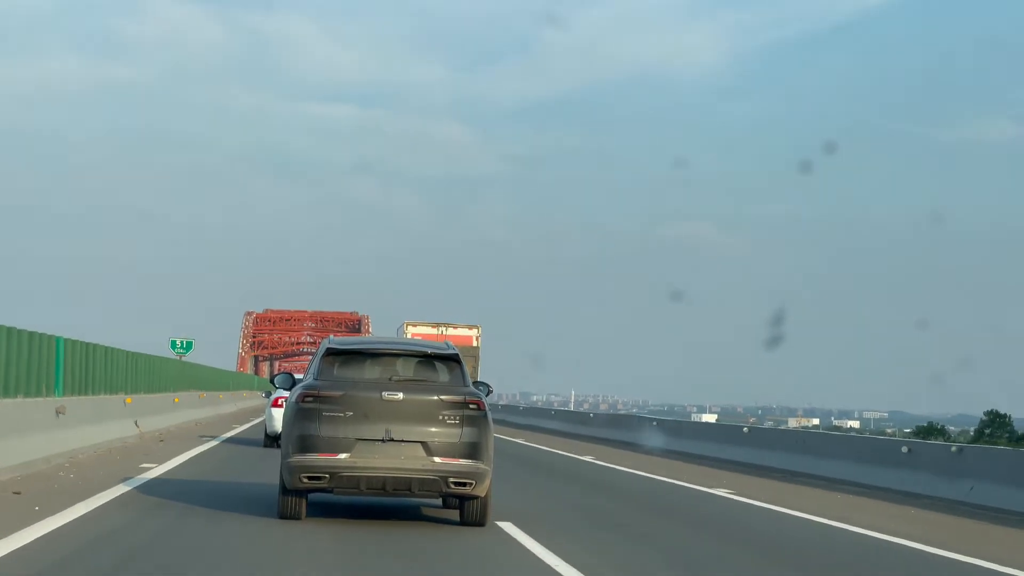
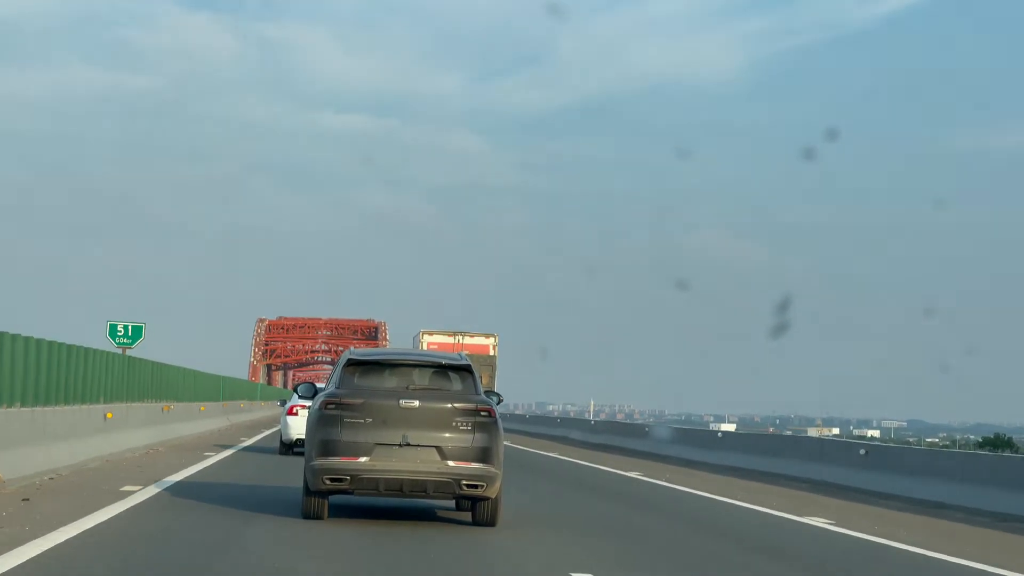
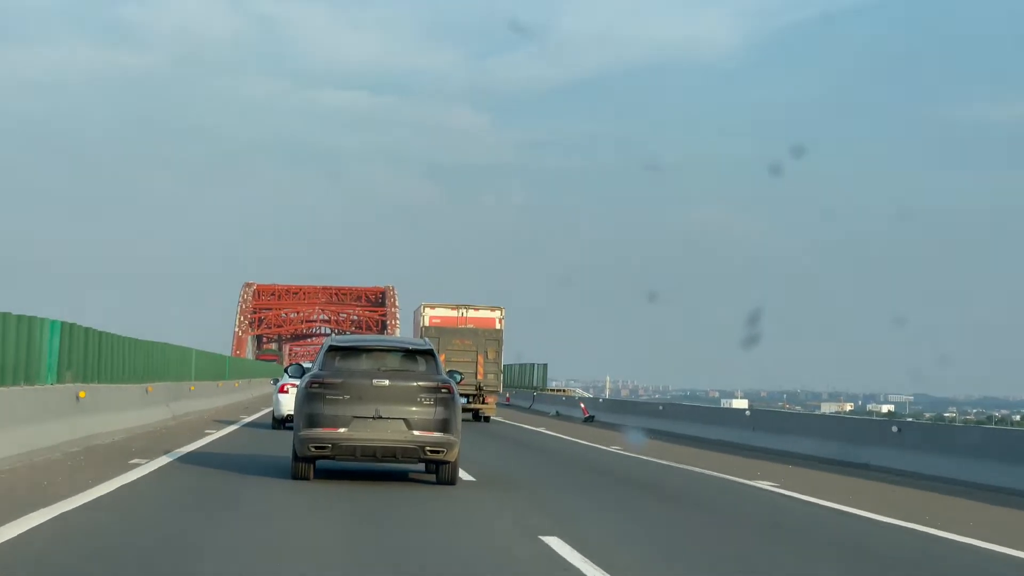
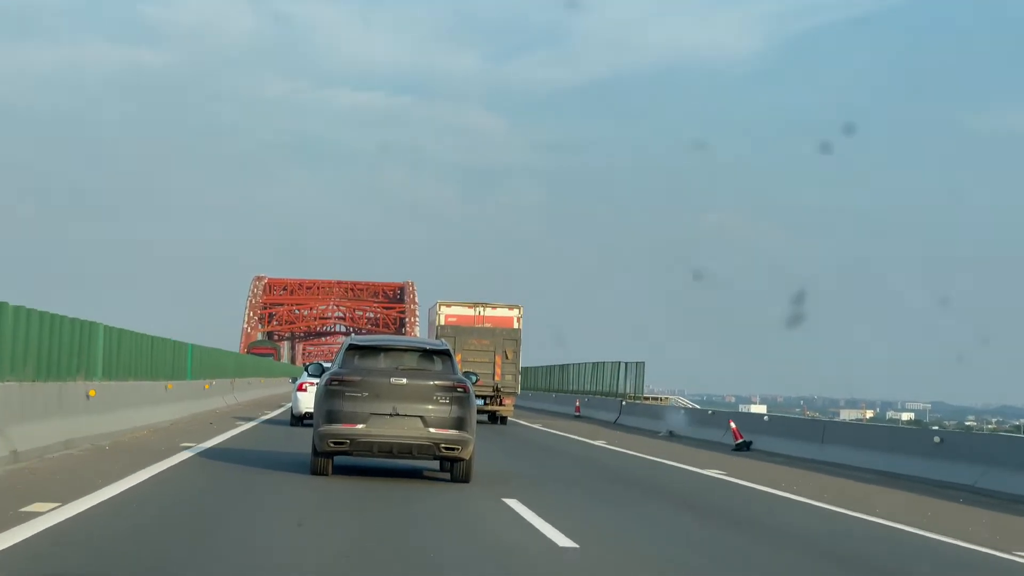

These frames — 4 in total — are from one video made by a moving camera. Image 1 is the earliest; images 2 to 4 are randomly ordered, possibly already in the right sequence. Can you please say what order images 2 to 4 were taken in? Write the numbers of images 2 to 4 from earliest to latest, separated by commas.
2, 3, 4
